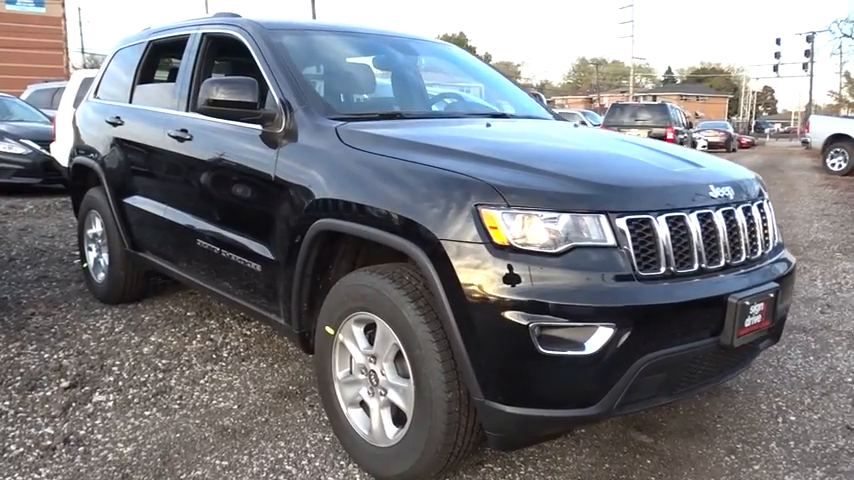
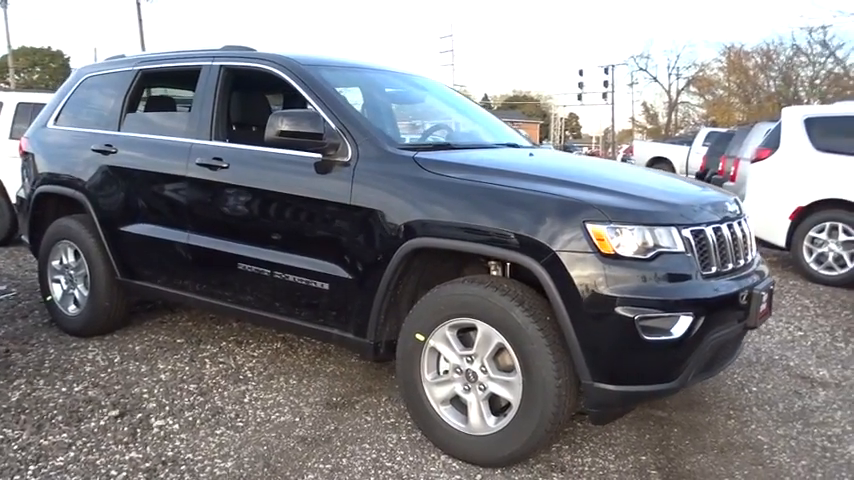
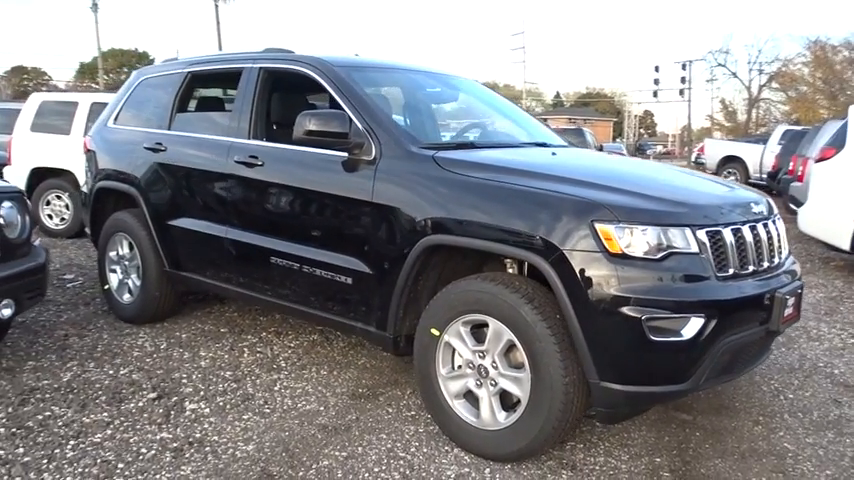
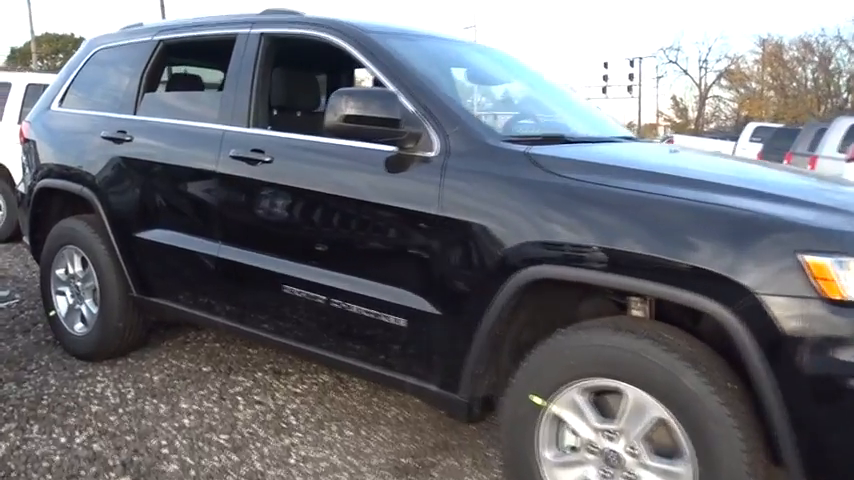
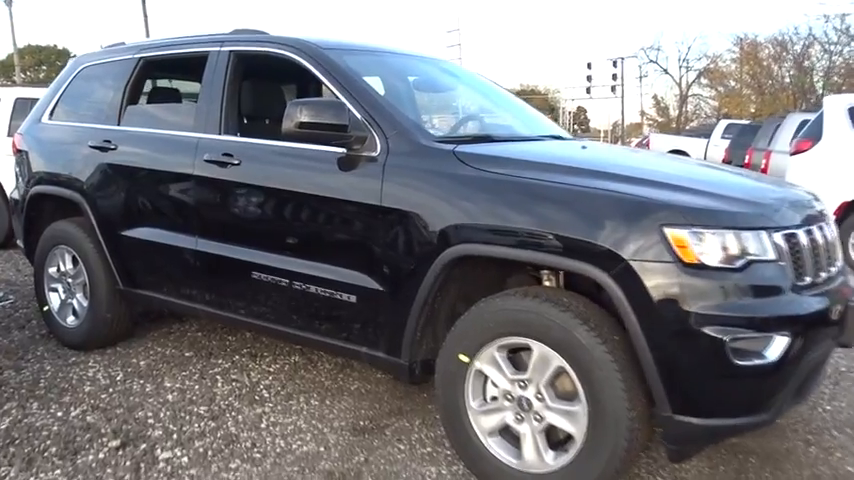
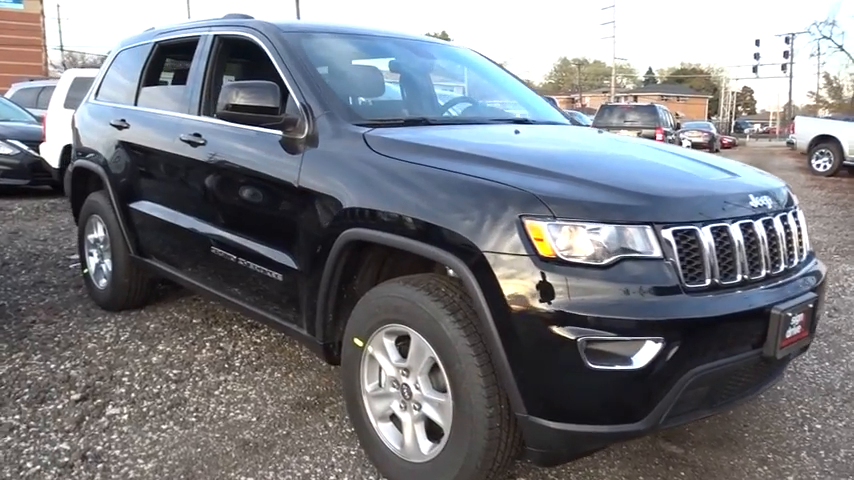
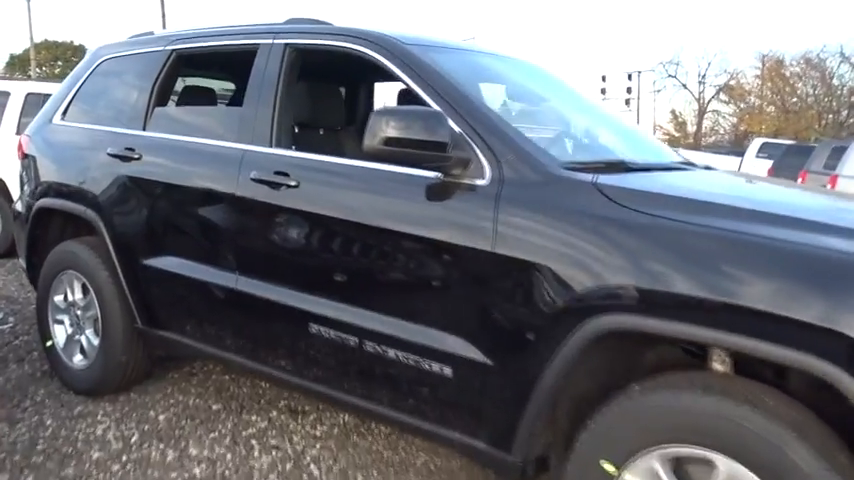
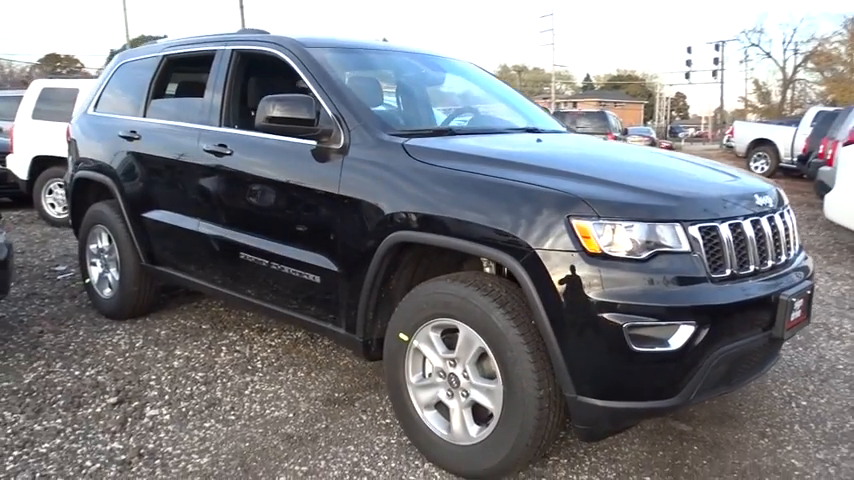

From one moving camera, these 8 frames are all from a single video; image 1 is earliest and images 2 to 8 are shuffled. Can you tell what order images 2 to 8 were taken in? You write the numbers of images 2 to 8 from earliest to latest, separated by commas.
6, 8, 3, 2, 5, 4, 7
